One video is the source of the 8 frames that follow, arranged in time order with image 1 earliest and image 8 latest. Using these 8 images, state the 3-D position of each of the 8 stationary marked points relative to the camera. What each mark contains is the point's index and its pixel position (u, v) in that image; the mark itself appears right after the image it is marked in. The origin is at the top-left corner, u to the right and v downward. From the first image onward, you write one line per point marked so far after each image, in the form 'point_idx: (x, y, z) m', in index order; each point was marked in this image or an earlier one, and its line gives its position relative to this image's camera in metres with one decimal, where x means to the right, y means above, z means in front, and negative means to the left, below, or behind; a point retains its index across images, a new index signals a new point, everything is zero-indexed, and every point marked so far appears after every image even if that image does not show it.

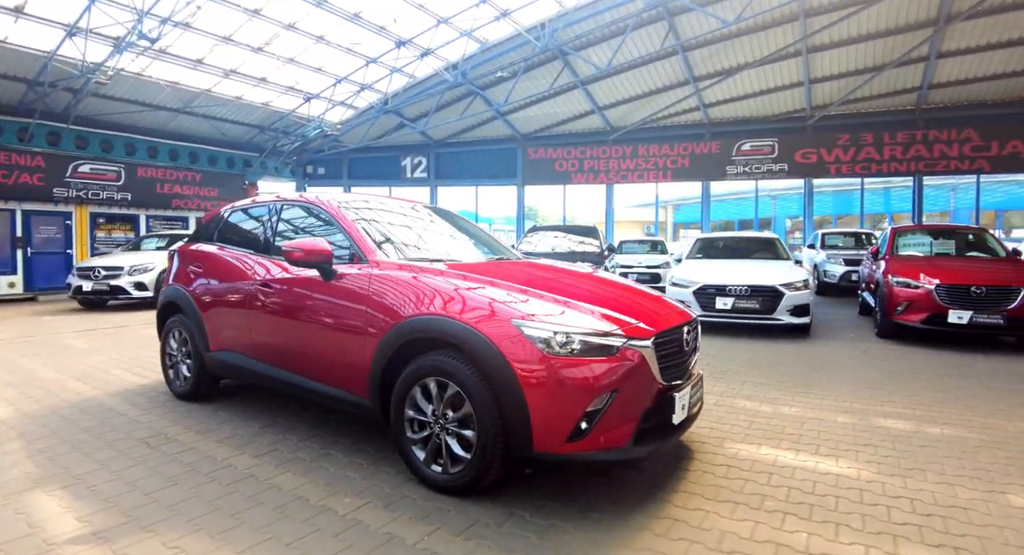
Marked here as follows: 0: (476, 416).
0: (-0.2, -0.7, +2.7) m
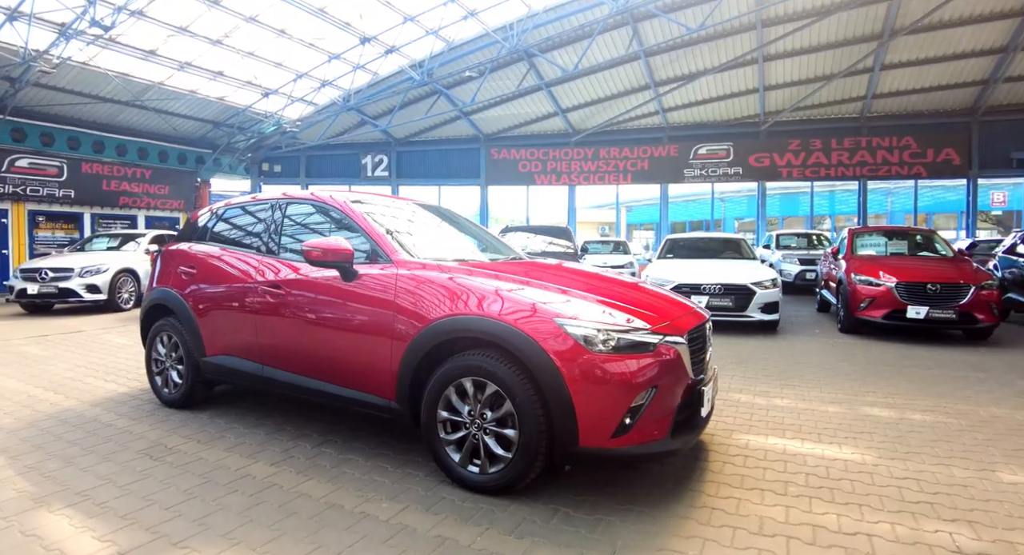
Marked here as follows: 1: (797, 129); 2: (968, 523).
0: (+0.1, -0.7, +2.7) m
1: (+9.9, +5.1, +18.3) m
2: (+2.2, -1.2, +2.6) m
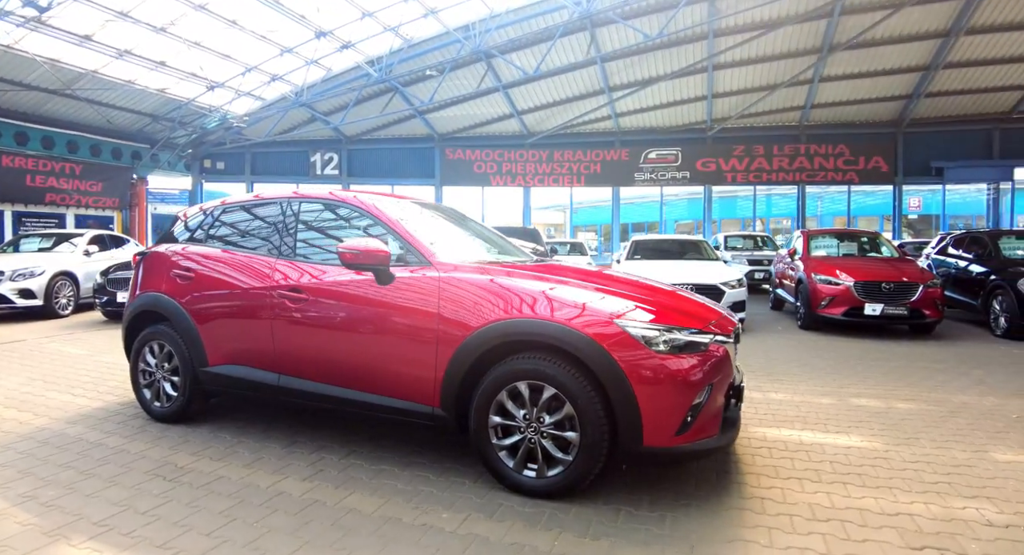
0: (+0.4, -0.7, +2.7) m
1: (+8.3, +5.2, +19.3) m
2: (+2.5, -1.2, +2.8) m
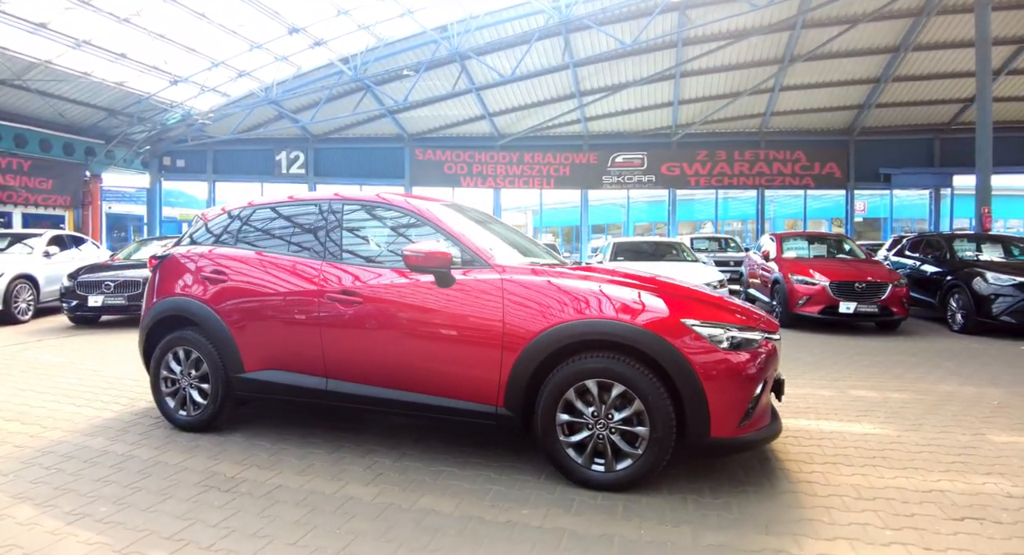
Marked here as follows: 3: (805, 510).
0: (+0.7, -0.7, +2.9) m
1: (+7.1, +5.2, +20.1) m
2: (+2.9, -1.2, +3.2) m
3: (+1.5, -1.2, +2.8) m
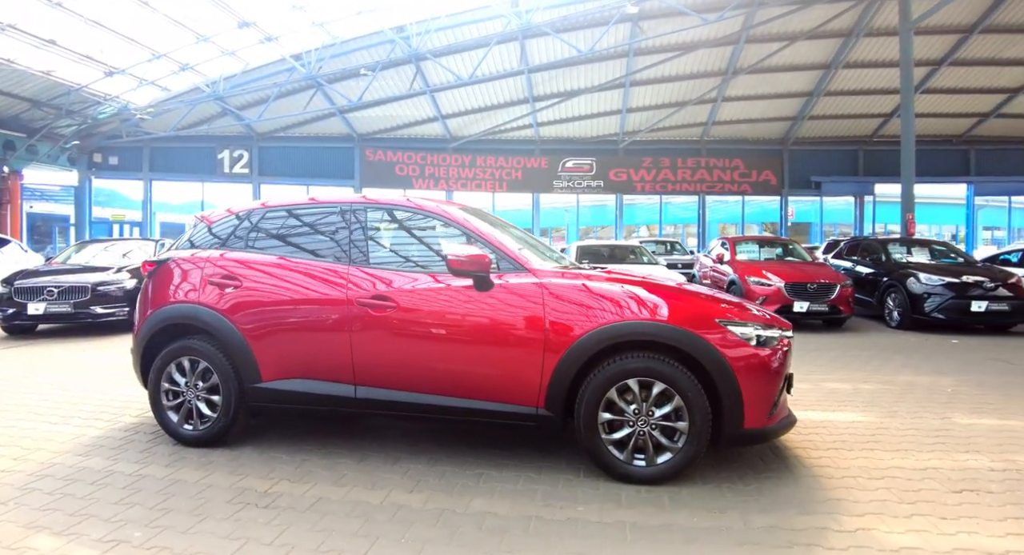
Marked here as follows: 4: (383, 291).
0: (+1.0, -0.7, +3.0) m
1: (+5.3, +5.1, +20.9) m
2: (+3.1, -1.2, +3.6) m
3: (+1.8, -1.2, +3.0) m
4: (-1.0, 0.0, +3.4) m
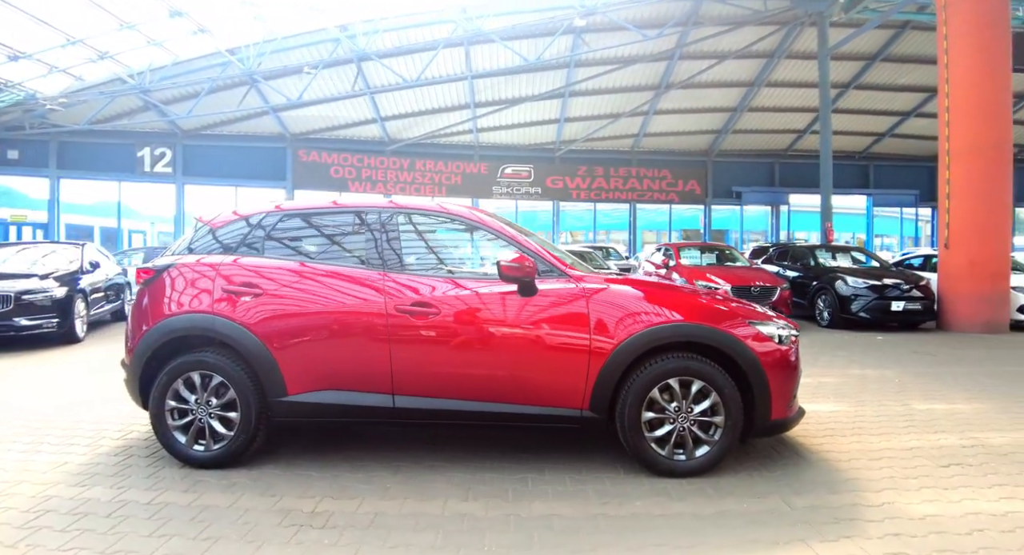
0: (+1.3, -0.8, +3.2) m
1: (+2.8, +4.9, +21.6) m
2: (+3.3, -1.2, +4.1) m
3: (+2.1, -1.2, +3.4) m
4: (-0.8, -0.1, +3.4) m
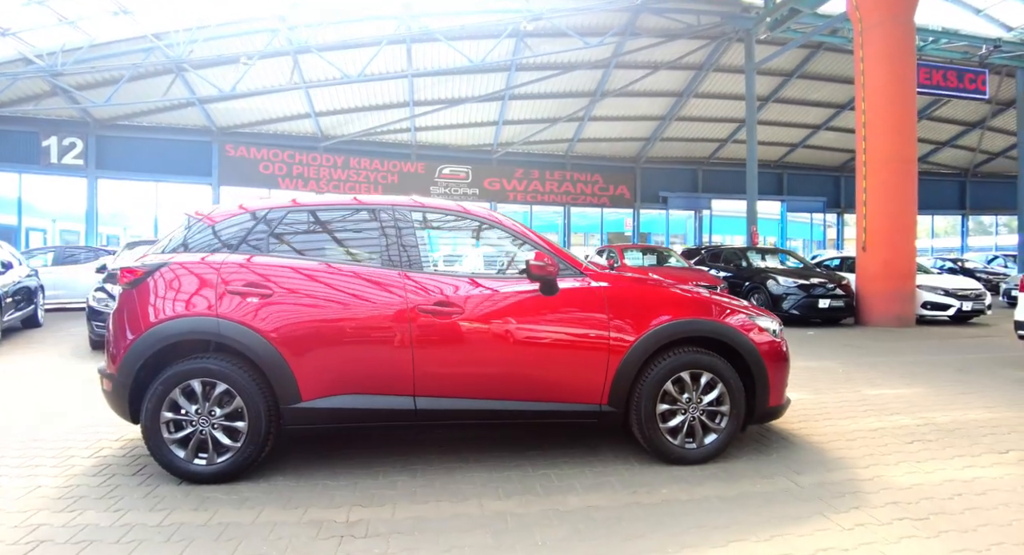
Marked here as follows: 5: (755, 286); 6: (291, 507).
0: (+1.4, -0.8, +3.5) m
1: (+0.4, +4.9, +21.9) m
2: (+3.3, -1.2, +4.6) m
3: (+2.2, -1.2, +3.7) m
4: (-0.7, -0.1, +3.3) m
5: (+4.9, -0.1, +10.6) m
6: (-1.2, -1.3, +2.9) m
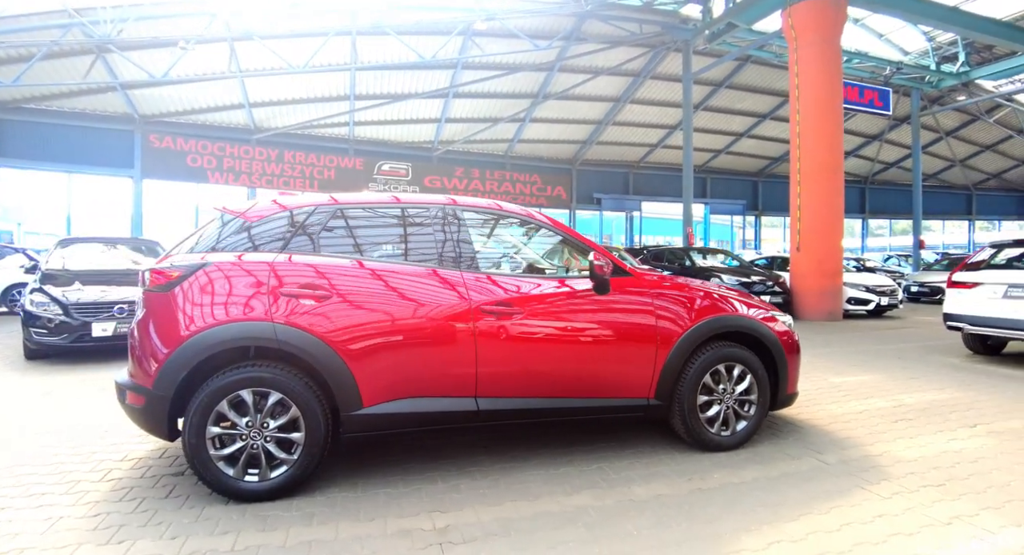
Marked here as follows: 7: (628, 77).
0: (+1.7, -0.7, +3.8) m
1: (-2.0, +5.0, +21.8) m
2: (+3.4, -1.1, +5.1) m
3: (+2.5, -1.2, +4.1) m
4: (-0.3, -0.1, +3.3) m
5: (+4.1, -0.1, +11.3) m
6: (-0.8, -1.3, +2.8) m
7: (+3.9, +6.5, +17.3) m
